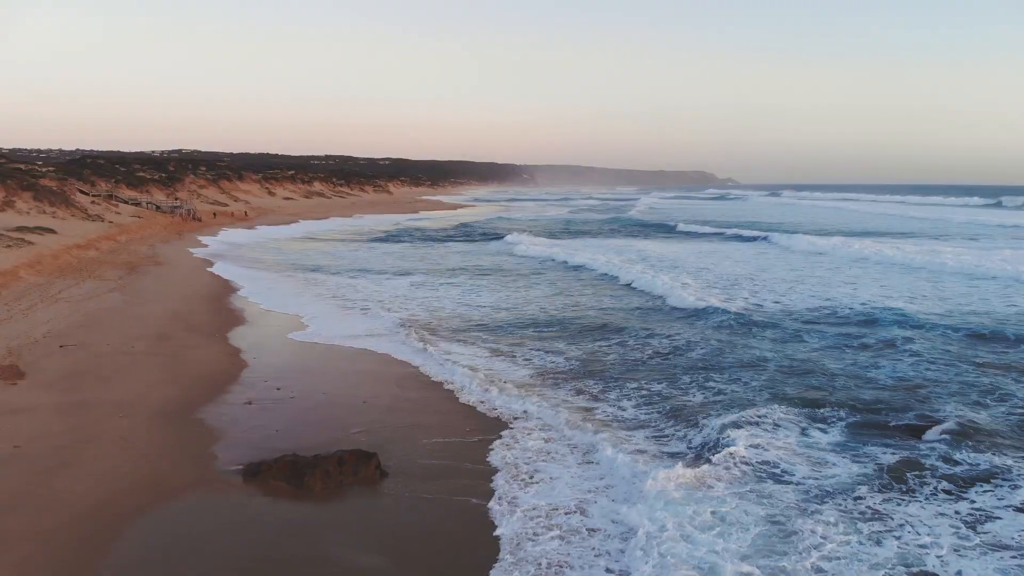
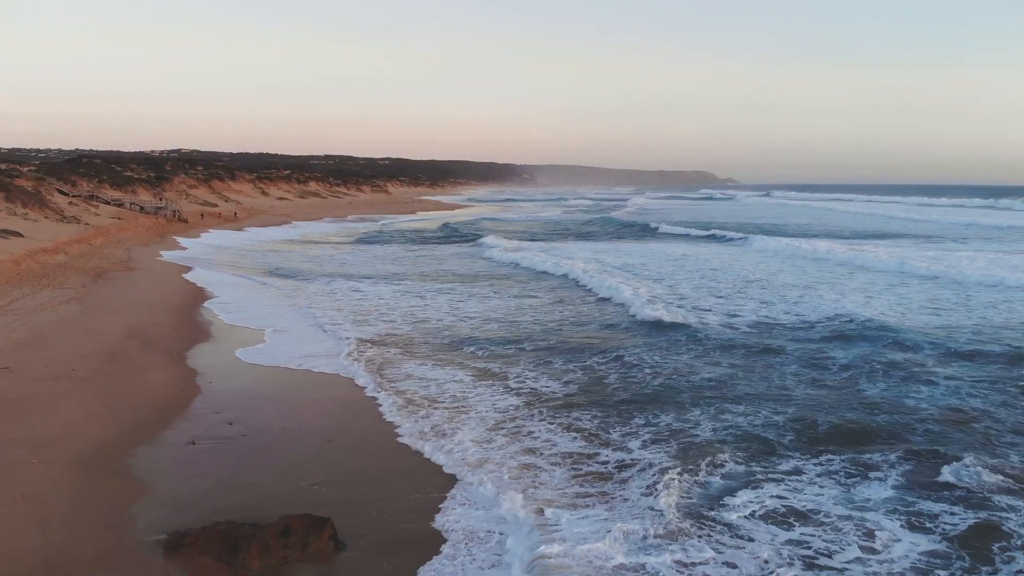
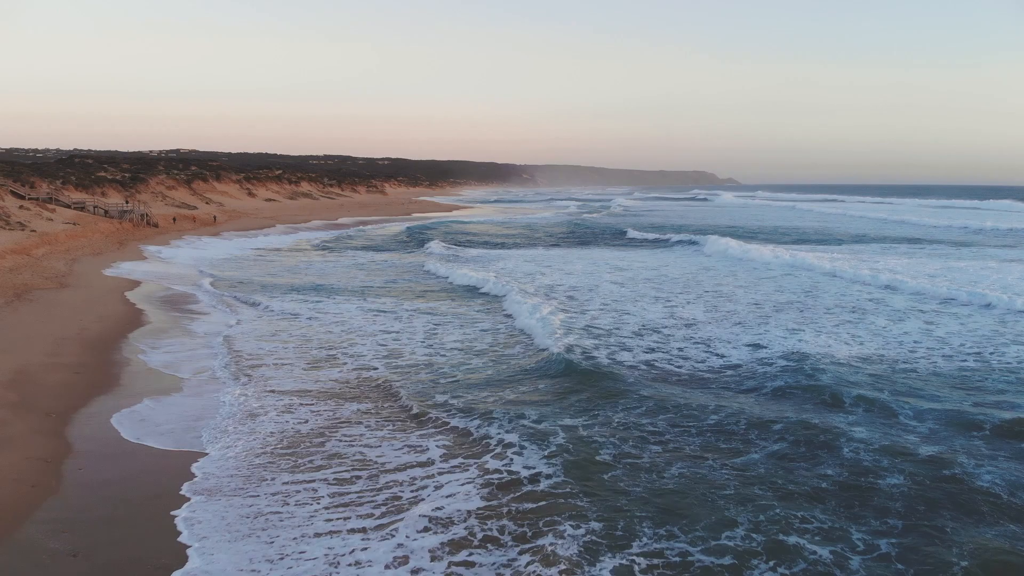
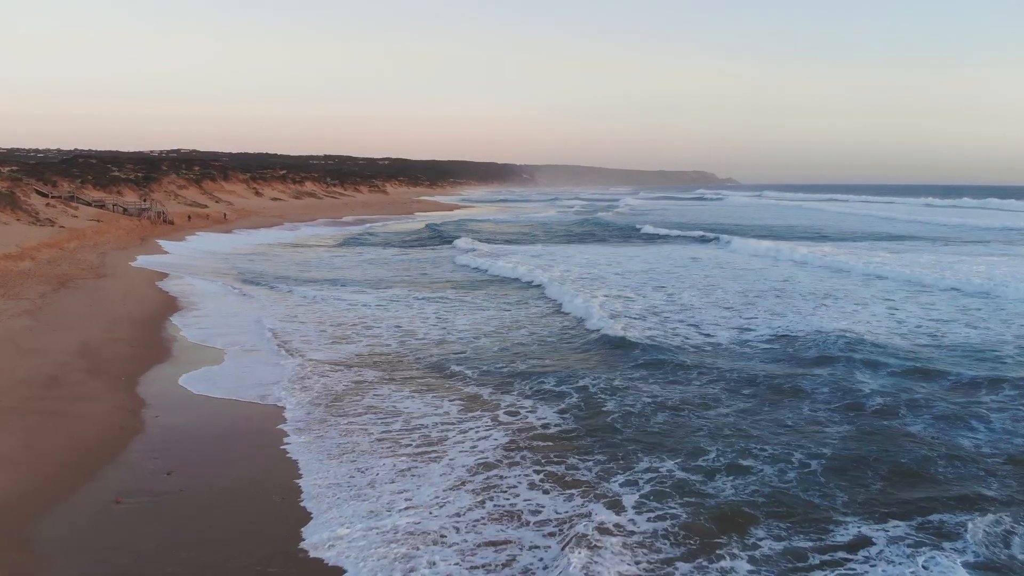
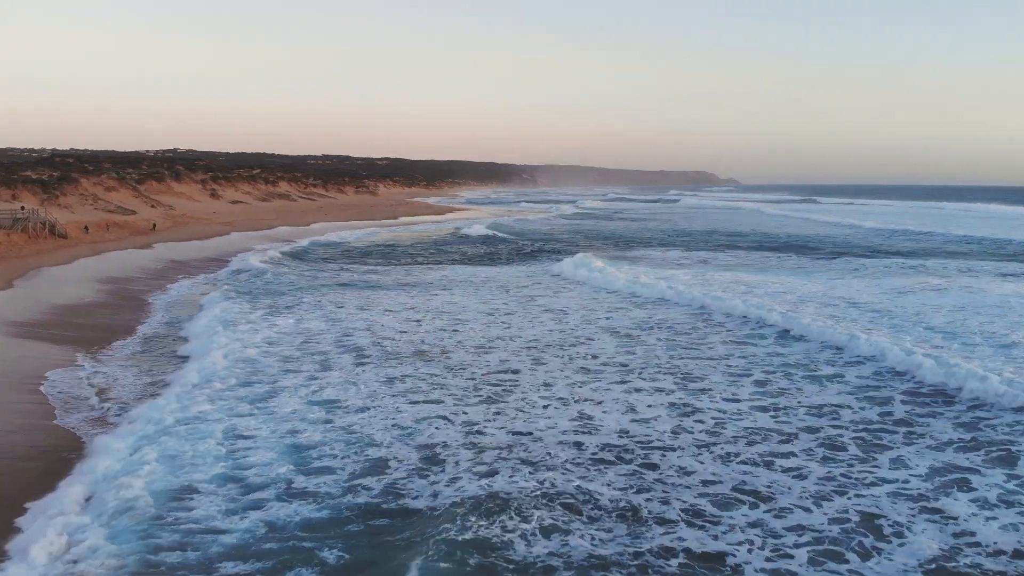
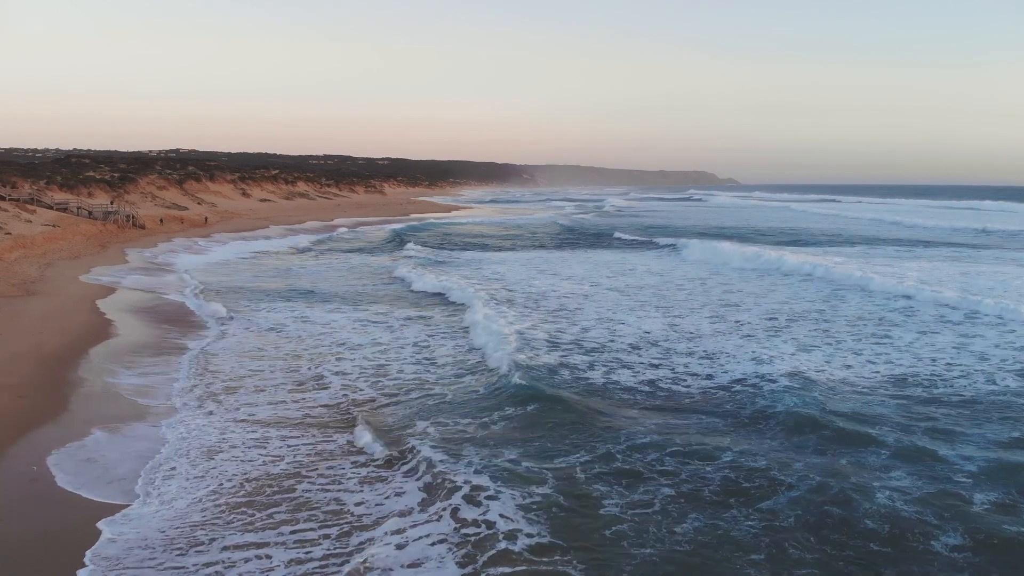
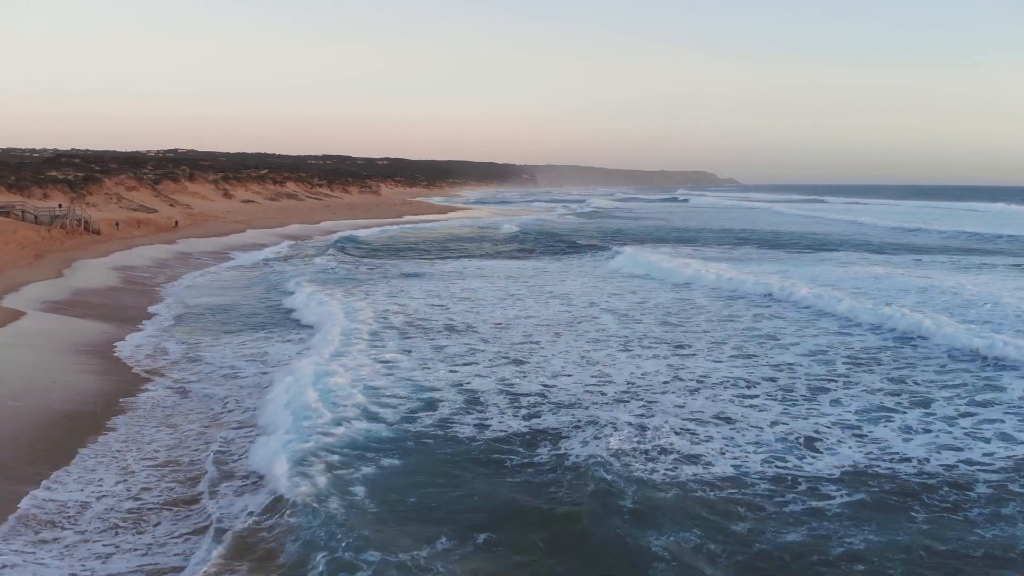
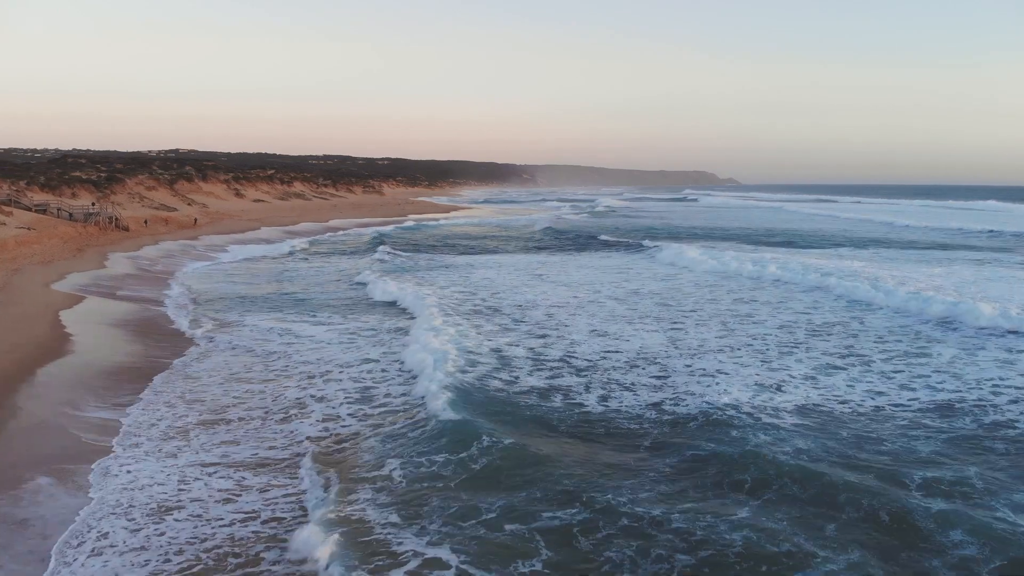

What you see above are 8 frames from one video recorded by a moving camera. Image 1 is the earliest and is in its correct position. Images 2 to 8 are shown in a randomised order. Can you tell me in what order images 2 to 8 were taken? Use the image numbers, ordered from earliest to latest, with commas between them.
2, 4, 3, 6, 8, 7, 5
